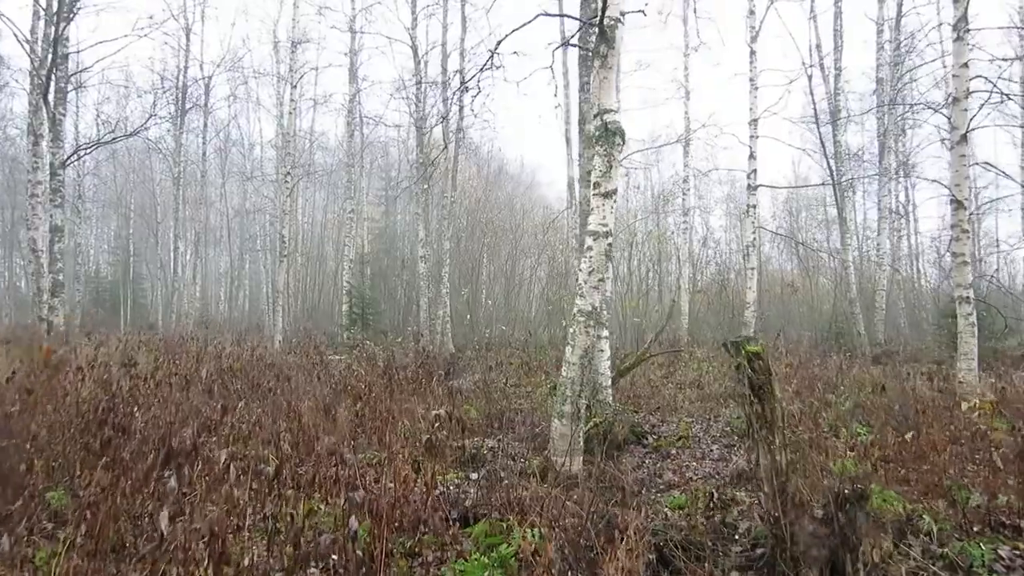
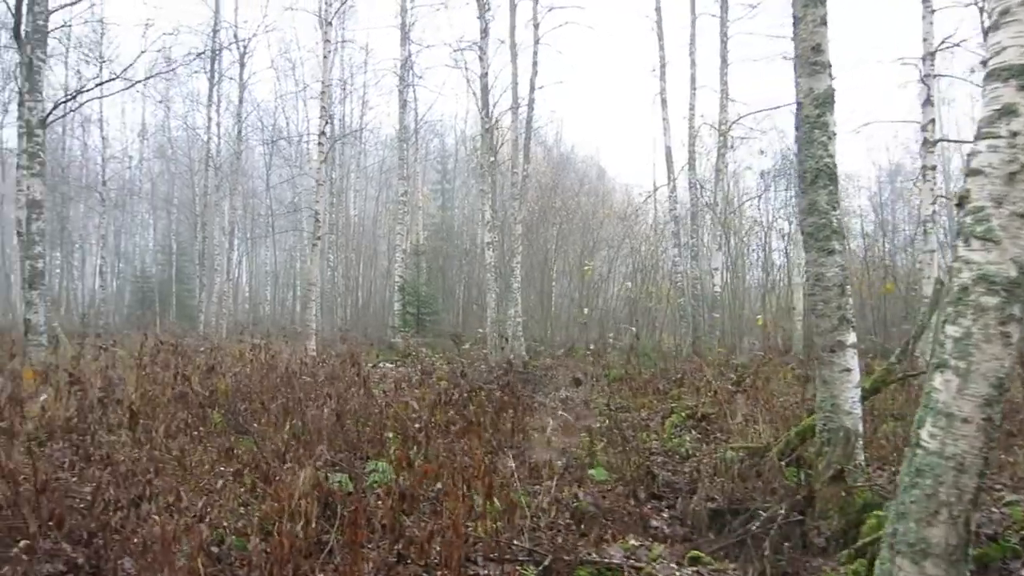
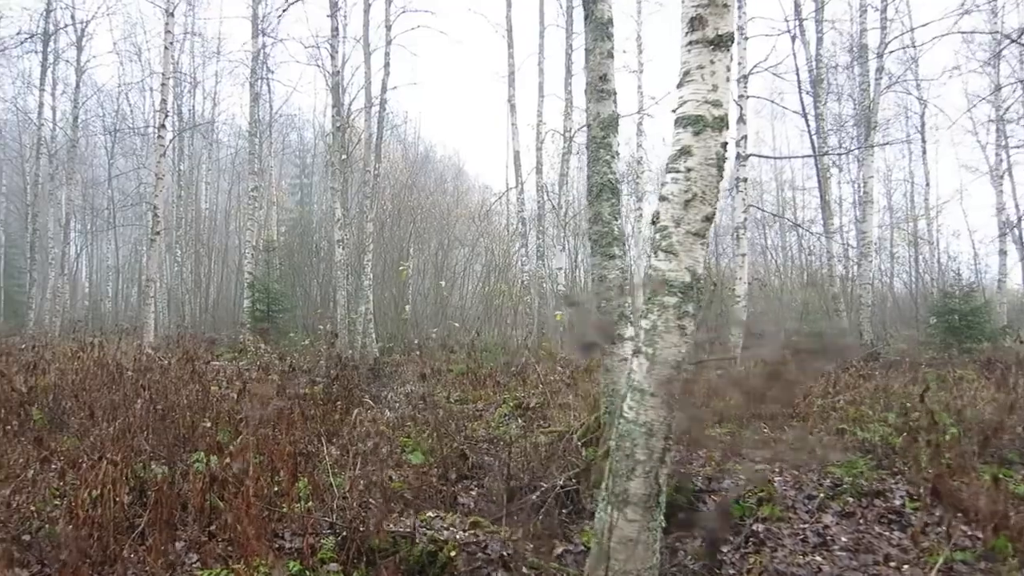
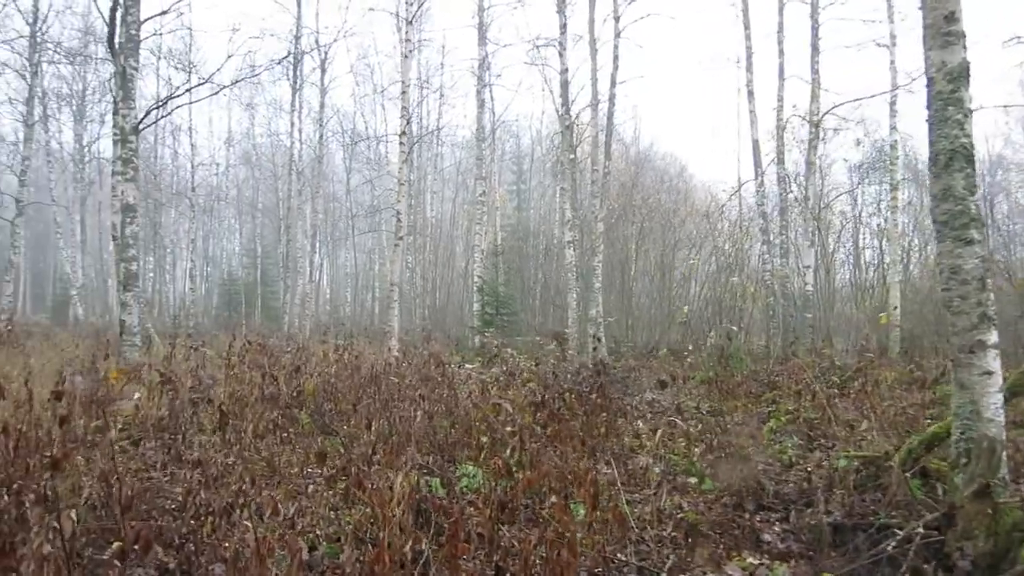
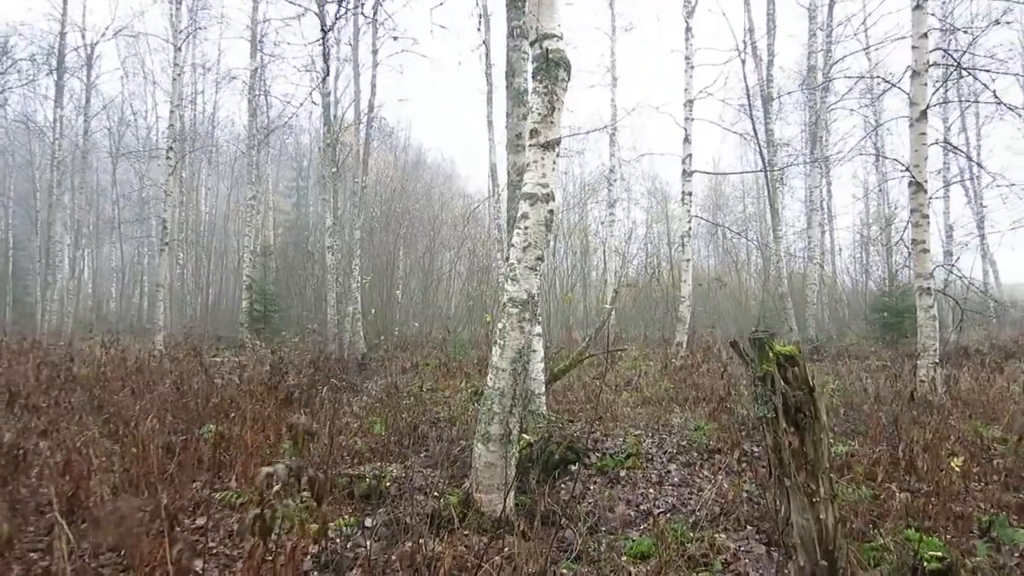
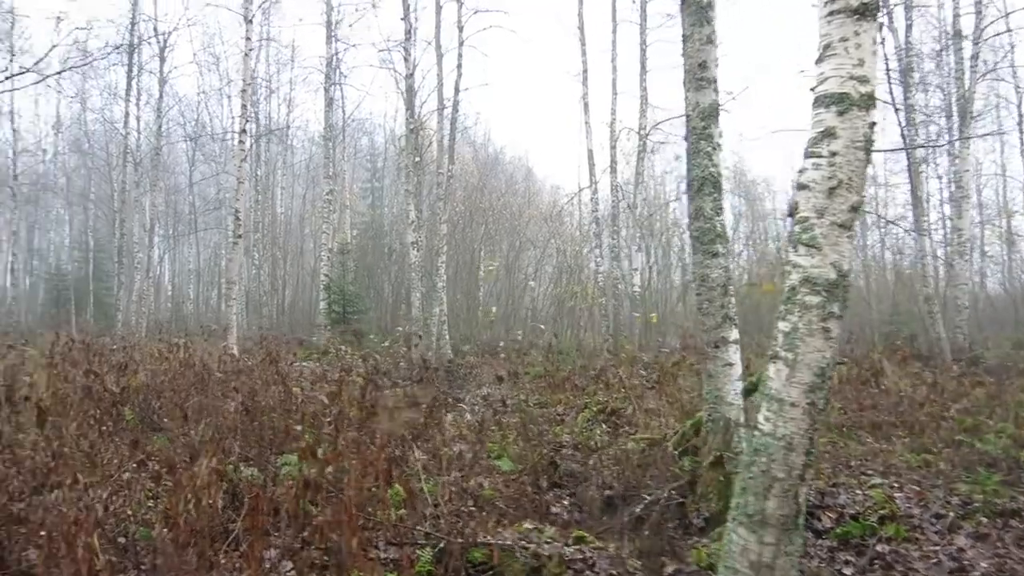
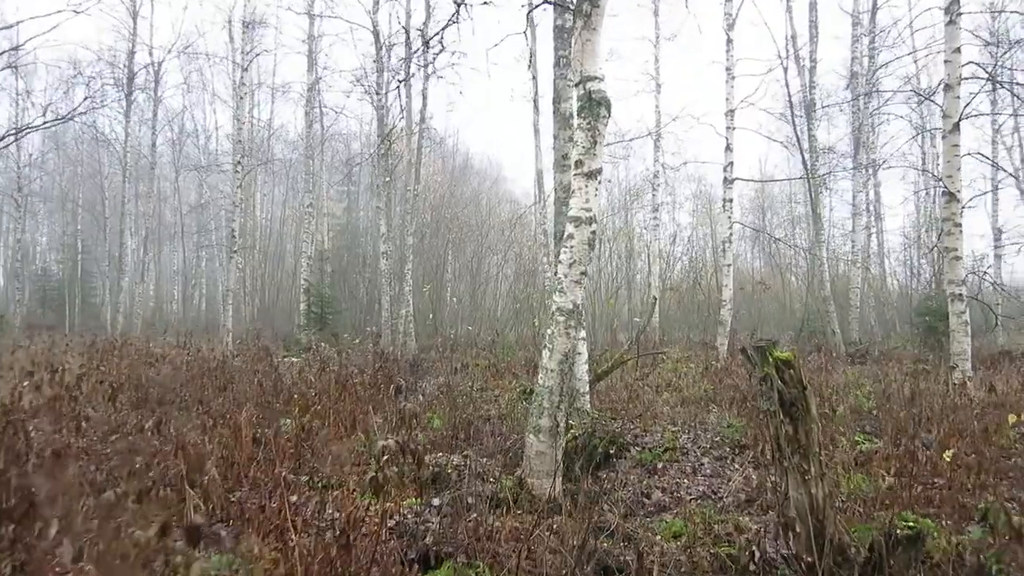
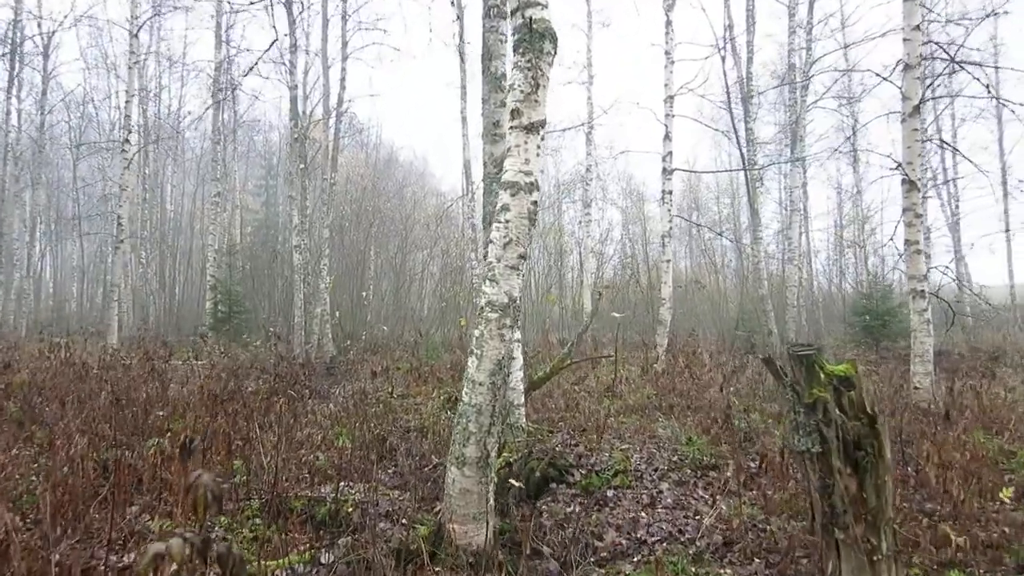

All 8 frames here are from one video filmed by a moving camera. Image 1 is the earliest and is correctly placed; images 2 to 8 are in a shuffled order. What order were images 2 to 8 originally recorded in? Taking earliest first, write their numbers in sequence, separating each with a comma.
7, 5, 8, 3, 6, 2, 4
